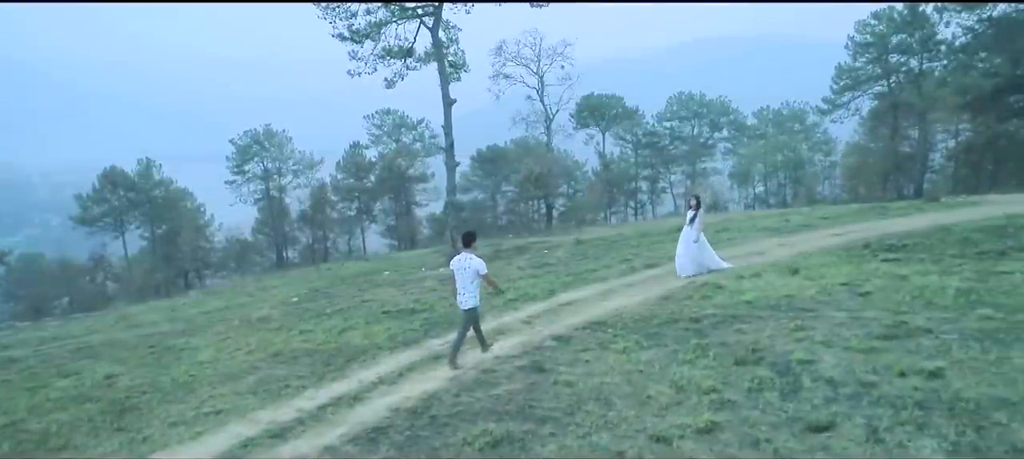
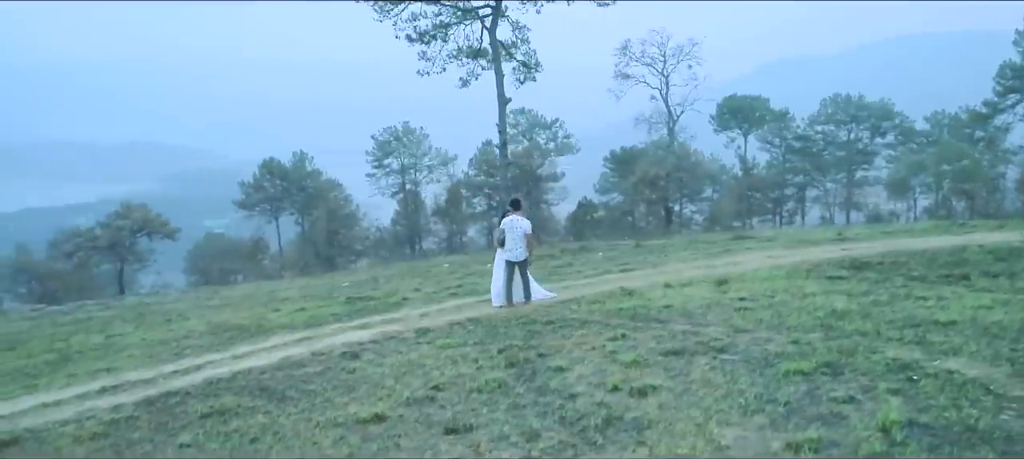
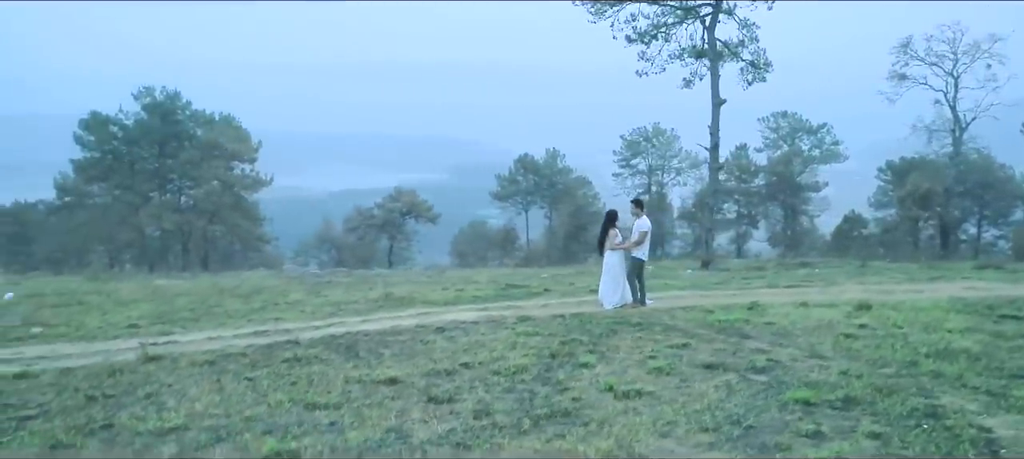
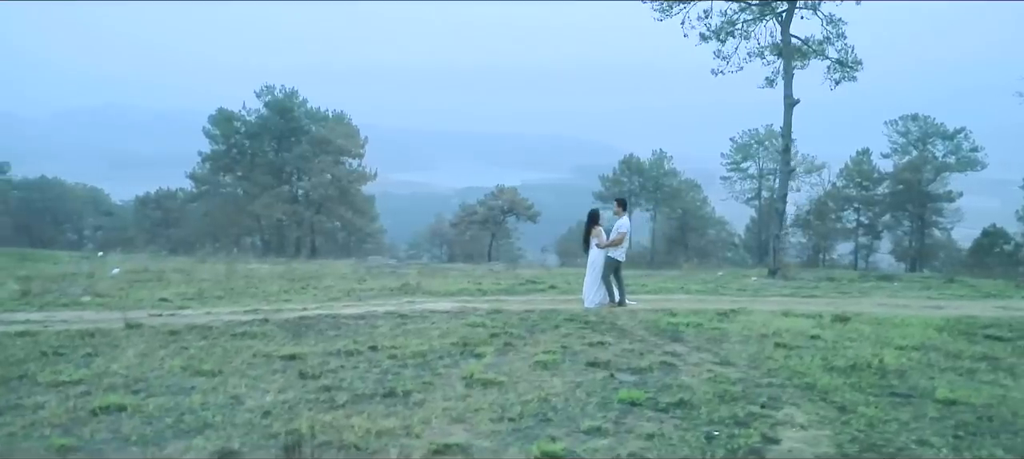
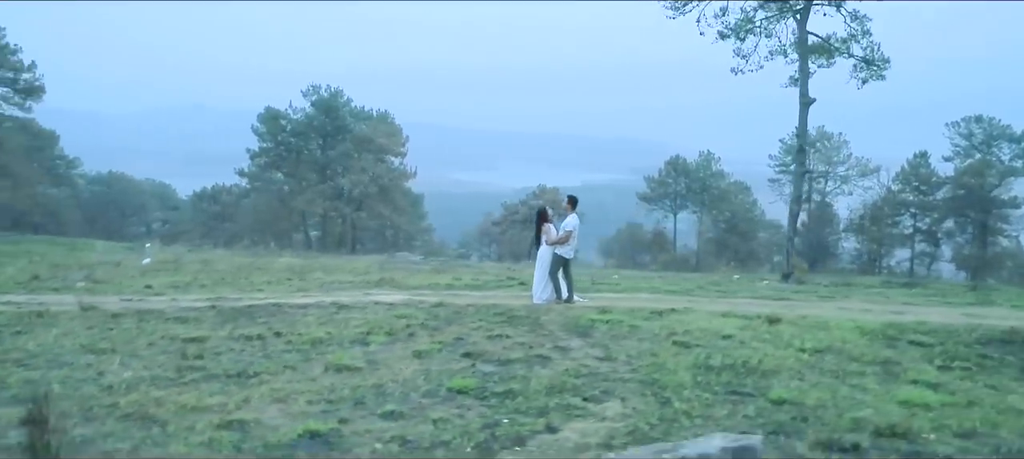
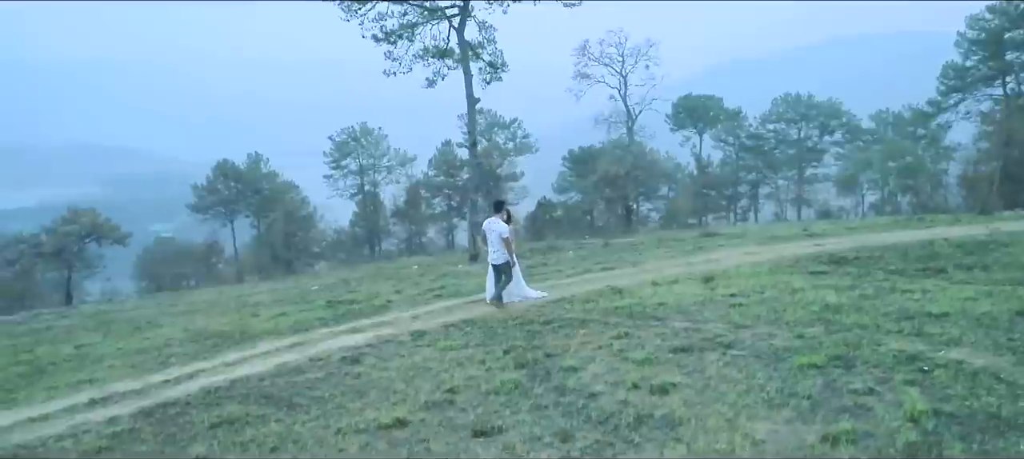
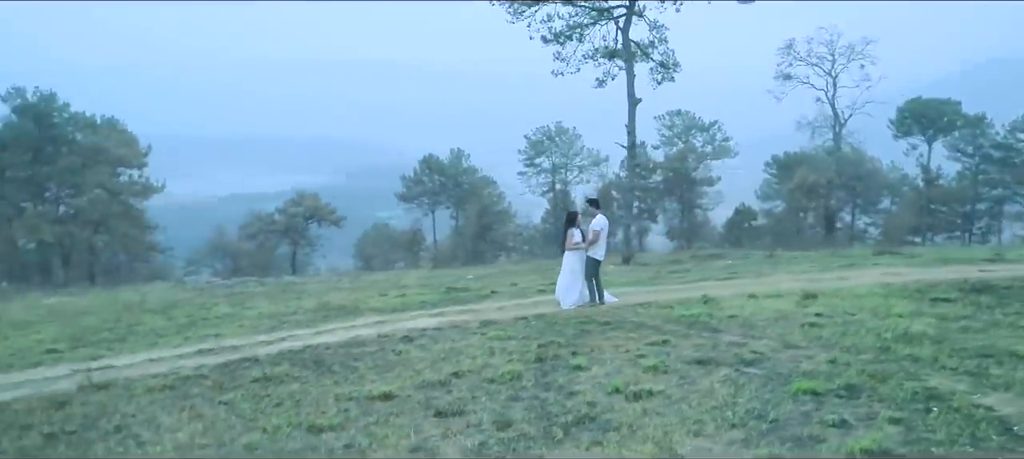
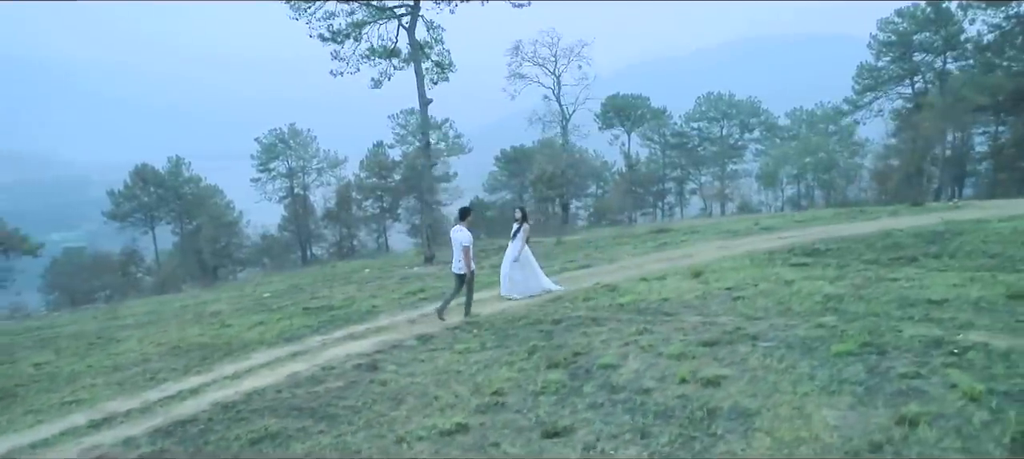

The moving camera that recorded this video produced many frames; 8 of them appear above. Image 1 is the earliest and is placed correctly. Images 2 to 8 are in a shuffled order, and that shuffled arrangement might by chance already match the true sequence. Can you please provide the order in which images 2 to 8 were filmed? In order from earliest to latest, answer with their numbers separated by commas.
8, 6, 2, 7, 3, 4, 5
